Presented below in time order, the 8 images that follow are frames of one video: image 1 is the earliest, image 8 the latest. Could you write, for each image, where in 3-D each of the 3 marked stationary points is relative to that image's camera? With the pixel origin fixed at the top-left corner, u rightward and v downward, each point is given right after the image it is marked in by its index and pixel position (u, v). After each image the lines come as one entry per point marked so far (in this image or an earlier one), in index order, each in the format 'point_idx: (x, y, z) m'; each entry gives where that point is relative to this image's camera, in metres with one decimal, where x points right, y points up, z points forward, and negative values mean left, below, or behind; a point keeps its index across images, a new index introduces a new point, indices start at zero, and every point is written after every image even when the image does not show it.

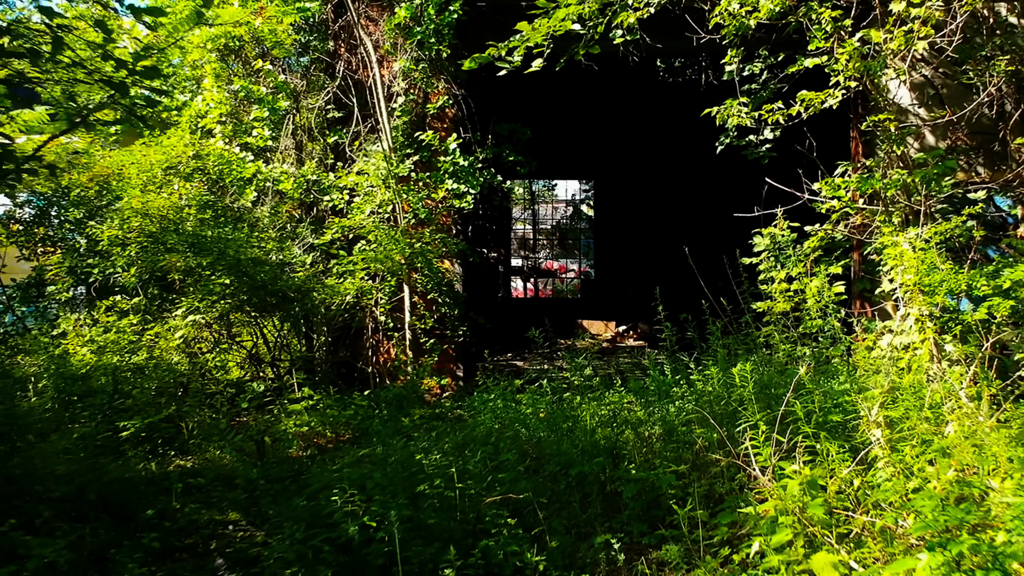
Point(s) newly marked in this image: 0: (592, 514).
0: (+0.2, -0.5, +2.4) m
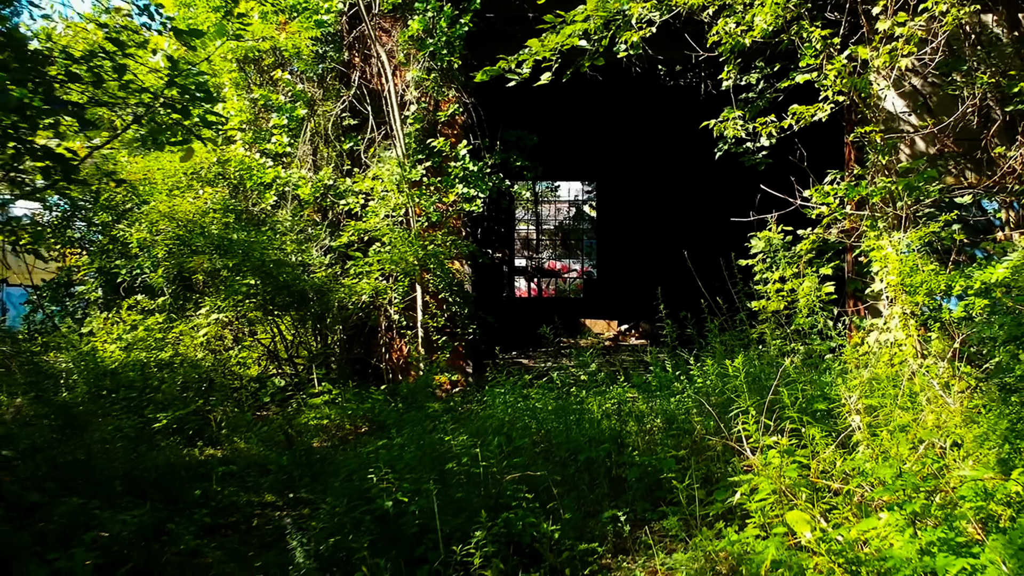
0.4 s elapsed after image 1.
0: (+0.2, -0.5, +2.7) m
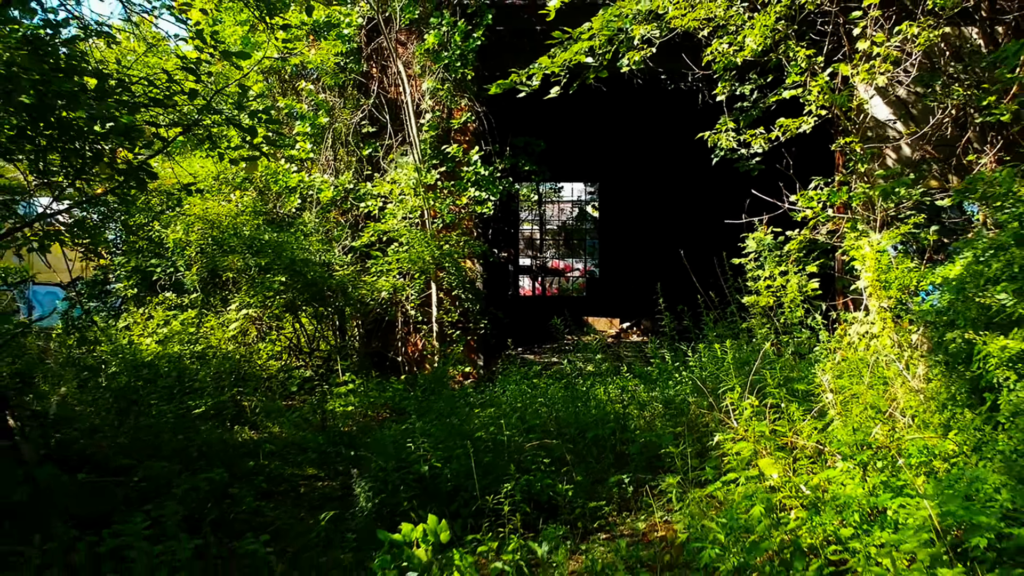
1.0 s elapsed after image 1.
0: (+0.3, -0.5, +3.1) m
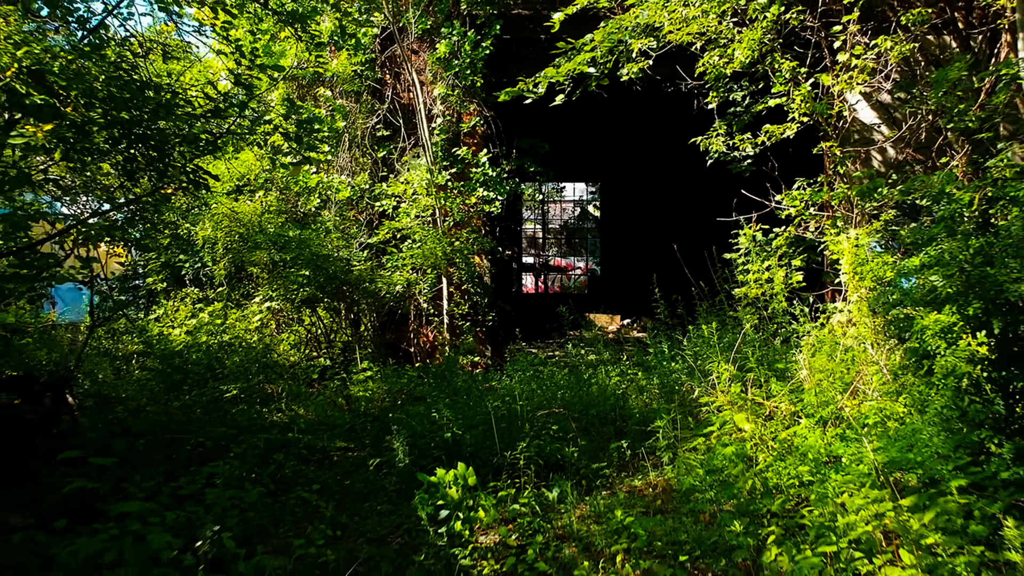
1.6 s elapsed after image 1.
0: (+0.3, -0.5, +3.4) m
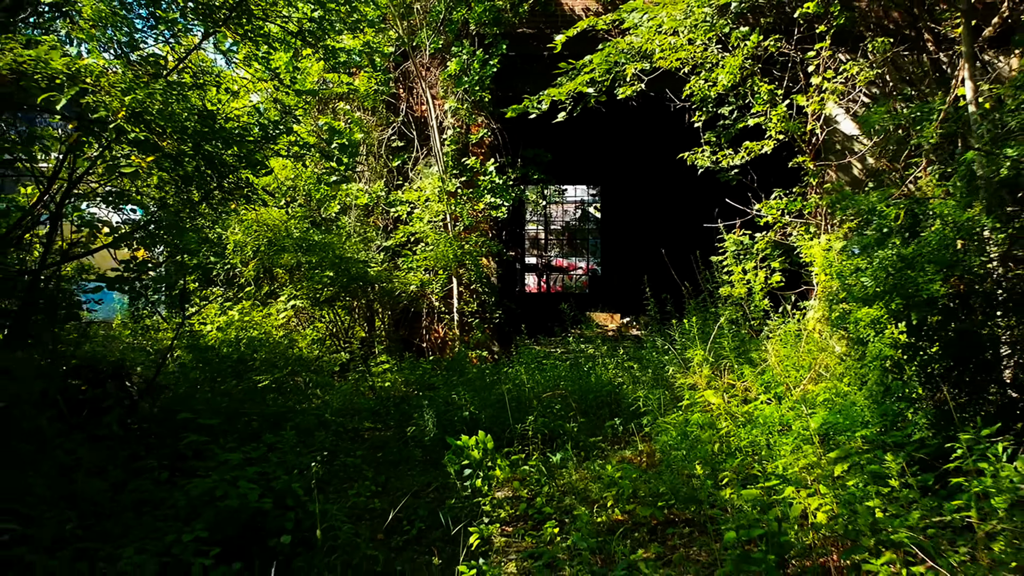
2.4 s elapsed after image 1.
0: (+0.4, -0.5, +3.9) m
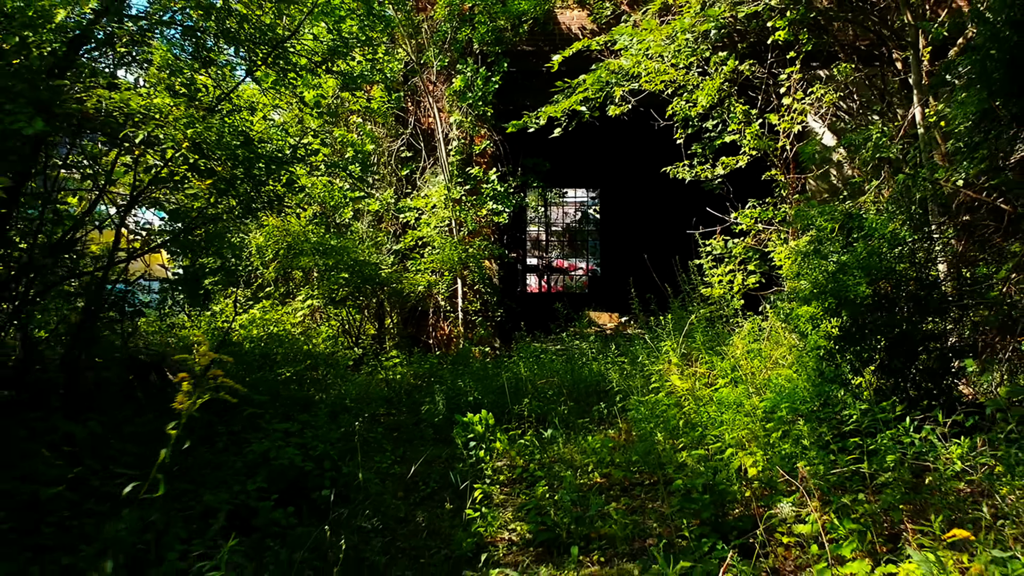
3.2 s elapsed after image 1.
0: (+0.4, -0.5, +4.5) m
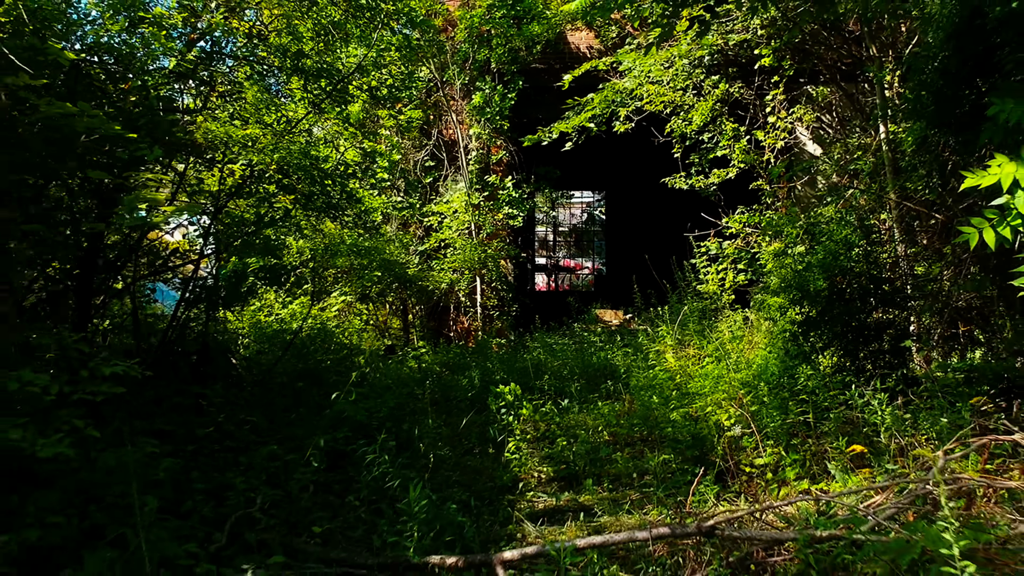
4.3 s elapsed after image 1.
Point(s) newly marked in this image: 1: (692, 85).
0: (+0.5, -0.5, +5.2) m
1: (+1.1, +1.3, +6.4) m
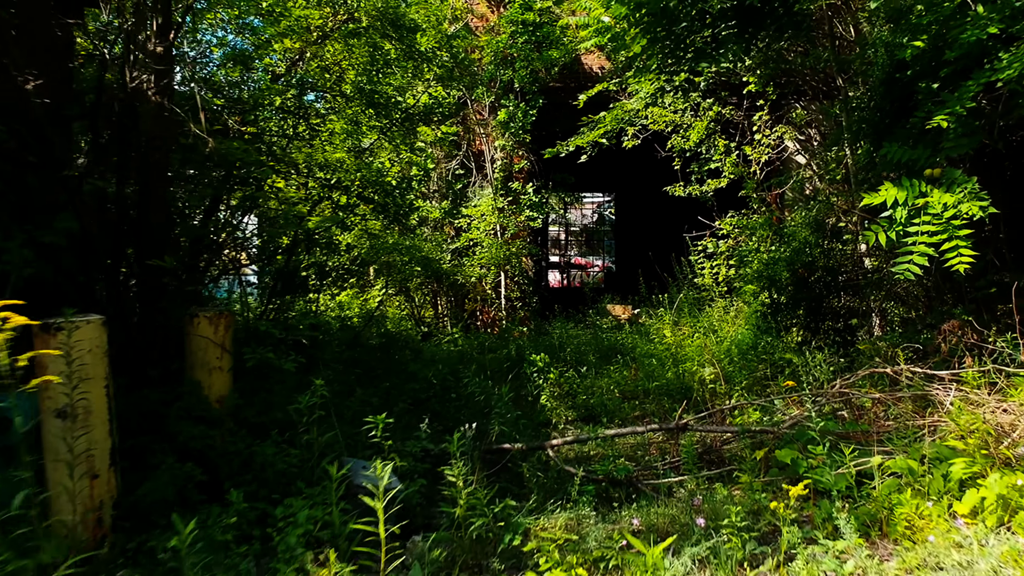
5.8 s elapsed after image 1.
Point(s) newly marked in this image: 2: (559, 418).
0: (+0.6, -0.4, +6.3) m
1: (+1.3, +1.4, +7.4) m
2: (+0.2, -0.6, +4.5) m
